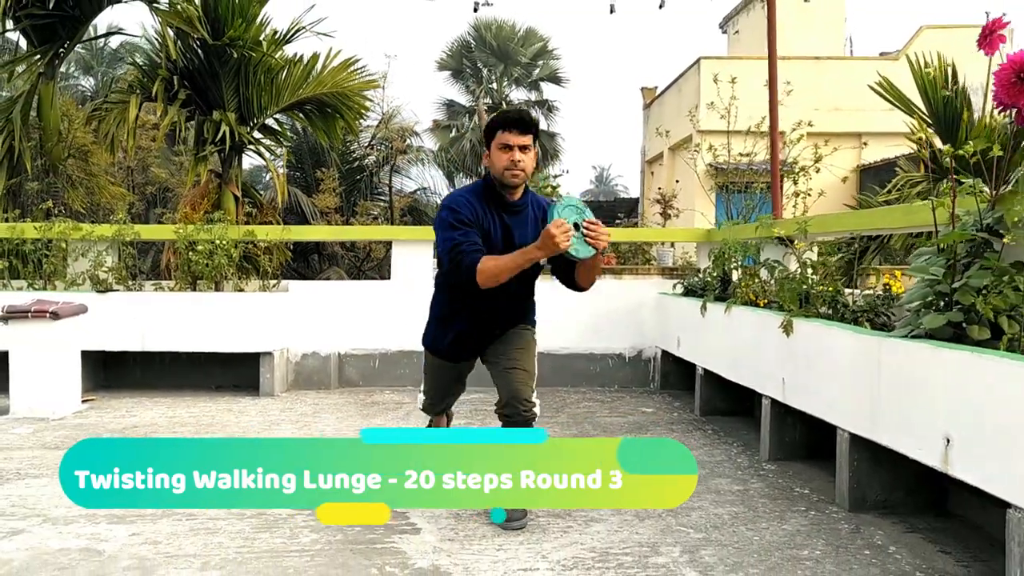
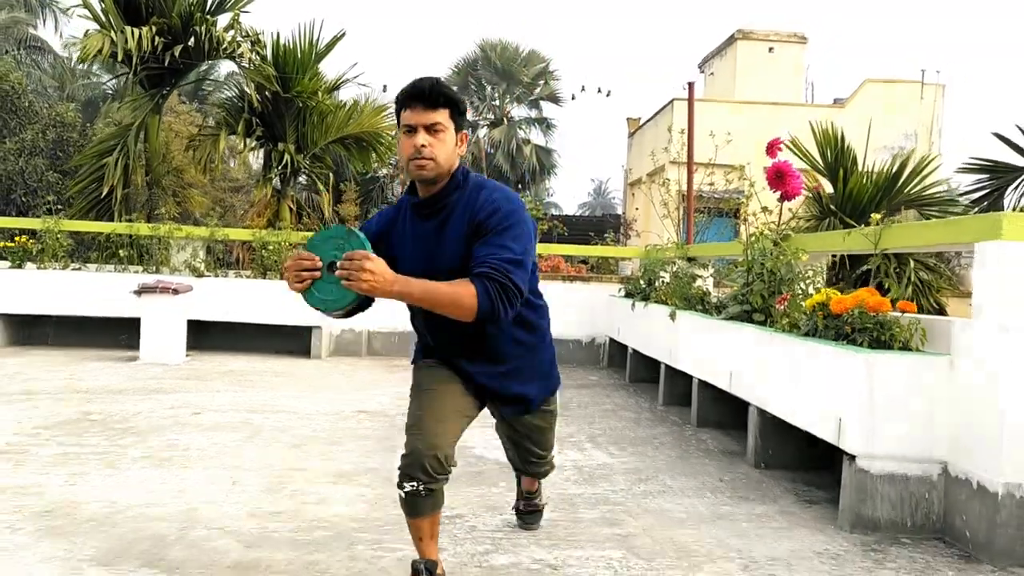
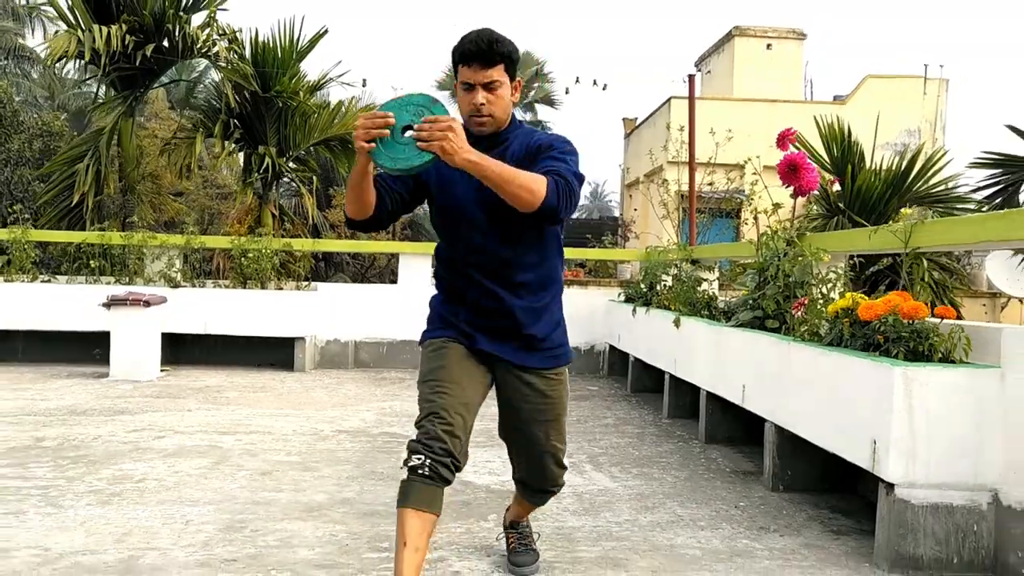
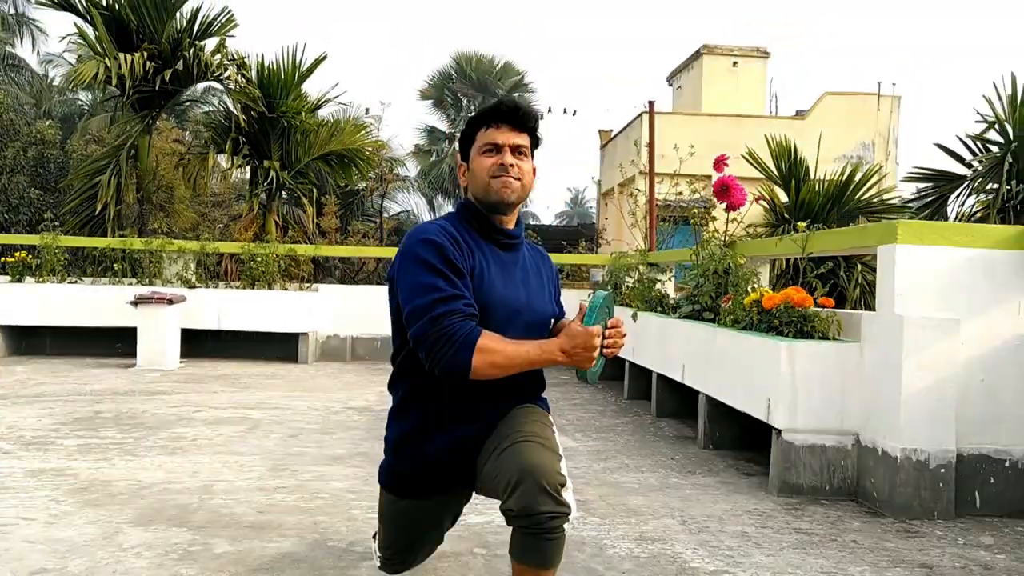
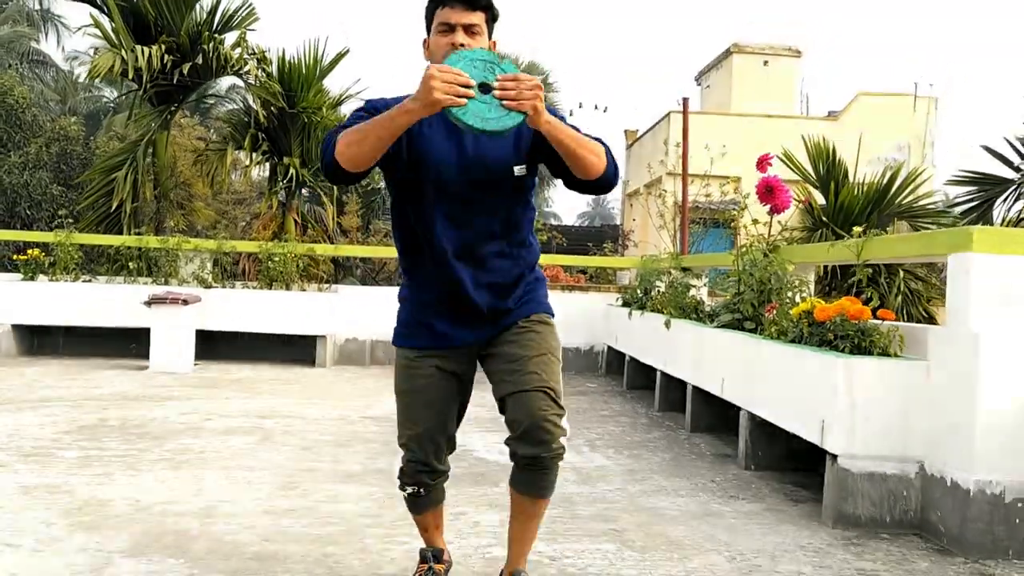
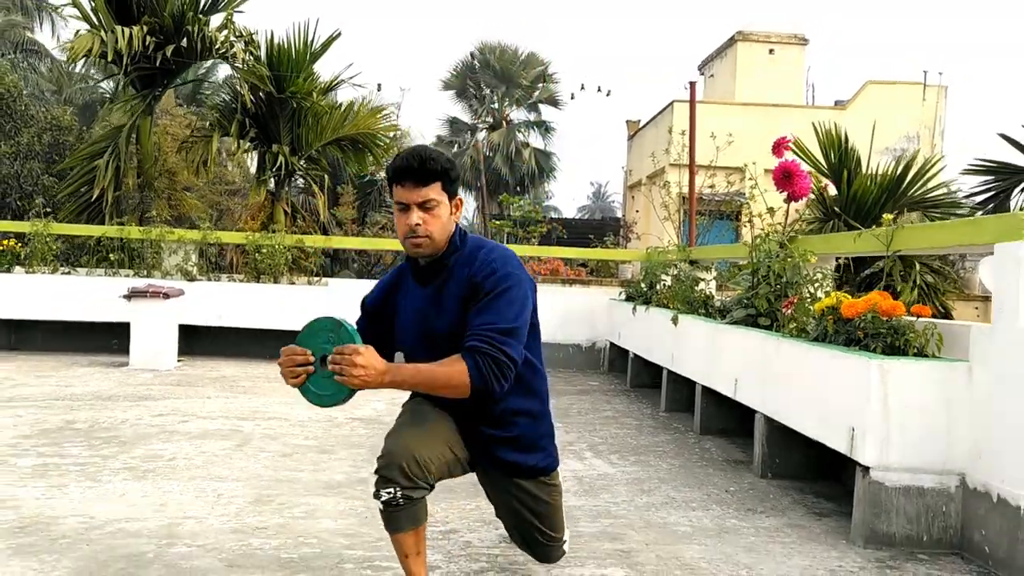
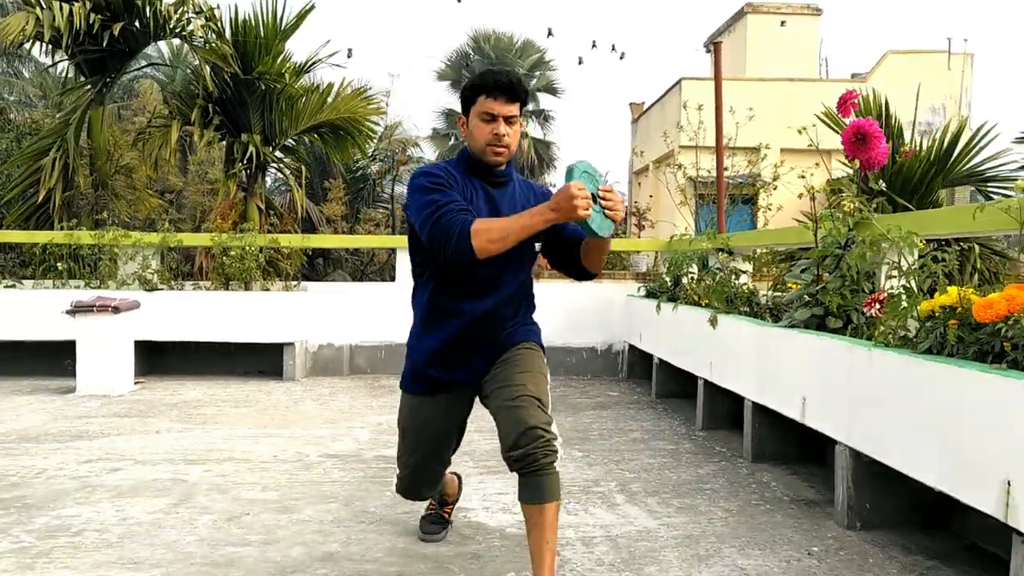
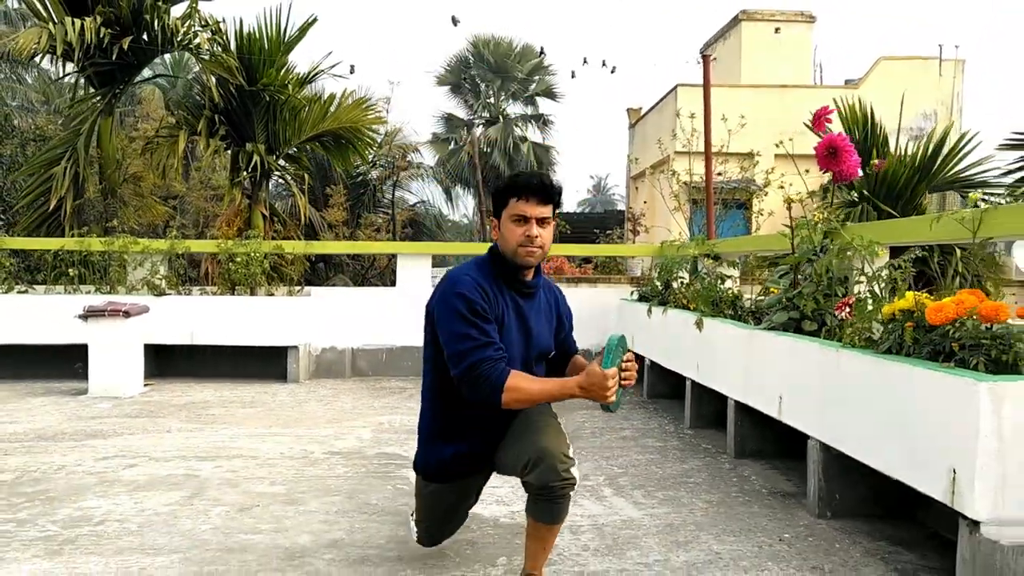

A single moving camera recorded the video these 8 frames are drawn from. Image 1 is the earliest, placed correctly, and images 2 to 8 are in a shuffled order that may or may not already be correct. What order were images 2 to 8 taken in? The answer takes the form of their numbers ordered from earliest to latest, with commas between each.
7, 8, 3, 6, 2, 5, 4
